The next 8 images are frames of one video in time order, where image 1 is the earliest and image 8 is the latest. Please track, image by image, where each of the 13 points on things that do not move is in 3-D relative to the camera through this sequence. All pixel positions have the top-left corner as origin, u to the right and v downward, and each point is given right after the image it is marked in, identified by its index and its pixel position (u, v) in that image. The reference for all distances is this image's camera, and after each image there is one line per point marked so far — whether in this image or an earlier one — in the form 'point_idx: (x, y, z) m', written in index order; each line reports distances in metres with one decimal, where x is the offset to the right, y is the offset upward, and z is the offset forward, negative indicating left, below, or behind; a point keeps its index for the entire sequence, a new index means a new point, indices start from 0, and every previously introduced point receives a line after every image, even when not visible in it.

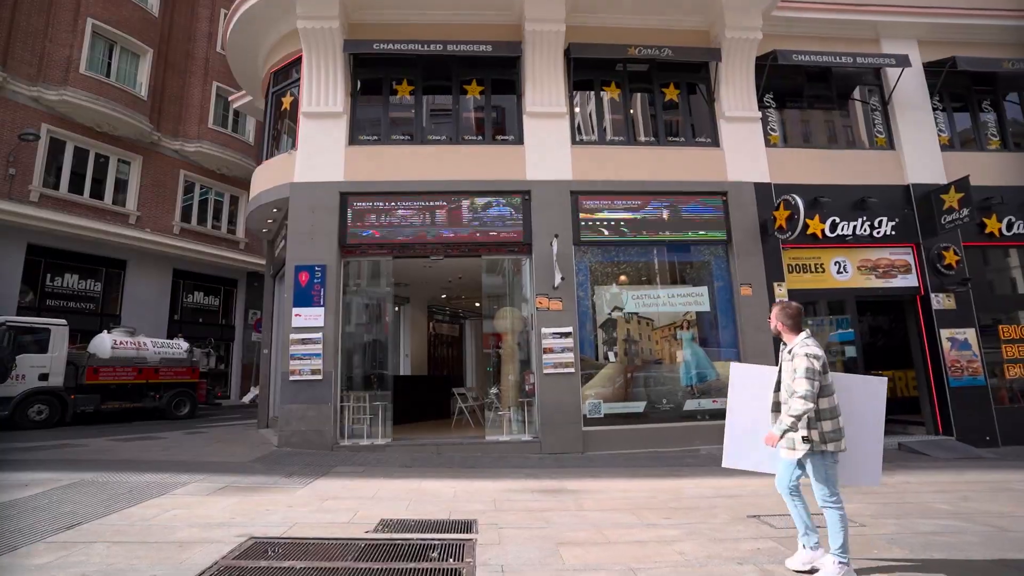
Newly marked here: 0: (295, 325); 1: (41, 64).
0: (-3.8, -0.6, +9.5) m
1: (-15.6, +7.4, +18.1) m
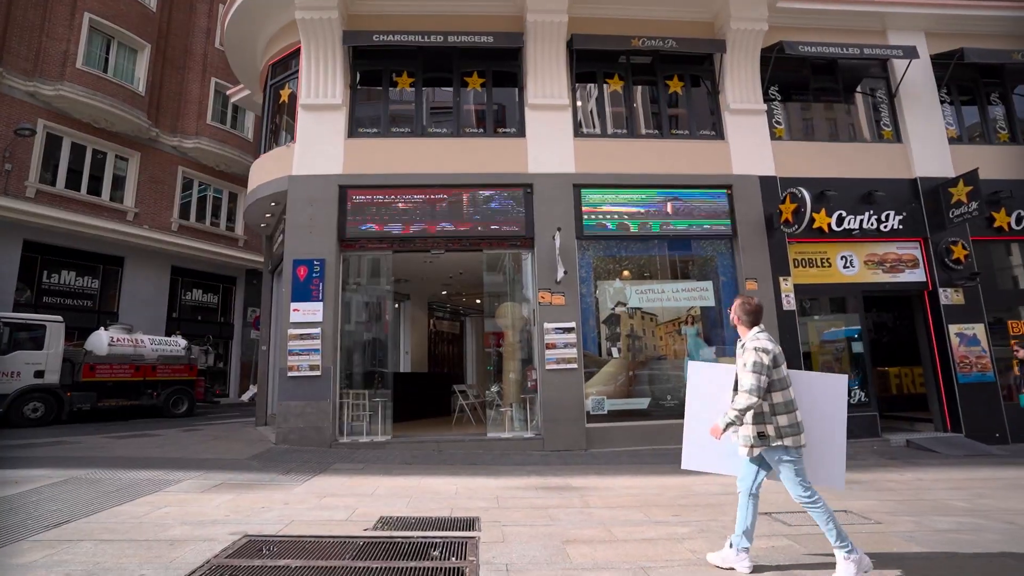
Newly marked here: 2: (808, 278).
0: (-3.7, -0.5, +9.3) m
1: (-15.5, +7.5, +17.9) m
2: (+5.6, +0.2, +10.3) m
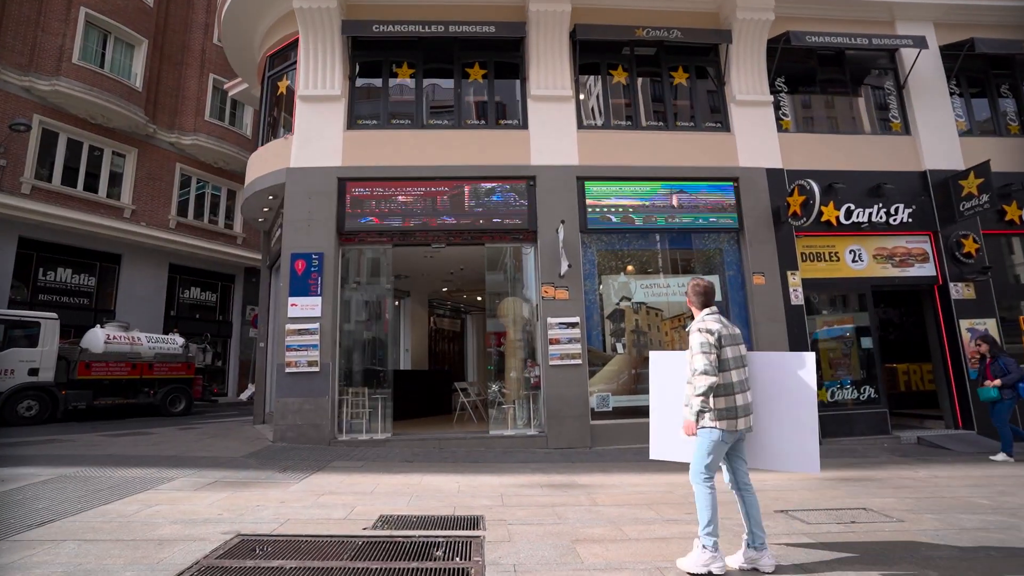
0: (-3.7, -0.4, +9.1) m
1: (-15.5, +7.6, +17.7) m
2: (+5.6, +0.3, +10.1) m
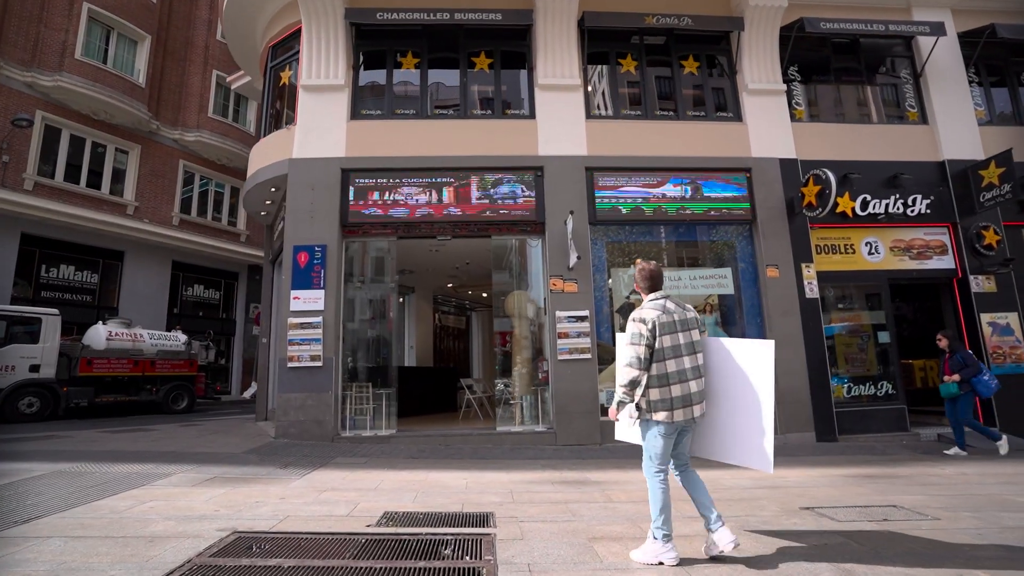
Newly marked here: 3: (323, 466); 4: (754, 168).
0: (-3.6, -0.3, +8.9) m
1: (-15.3, +7.7, +17.6) m
2: (+5.8, +0.4, +9.8) m
3: (-2.3, -2.1, +6.5) m
4: (+4.4, +2.2, +9.9) m
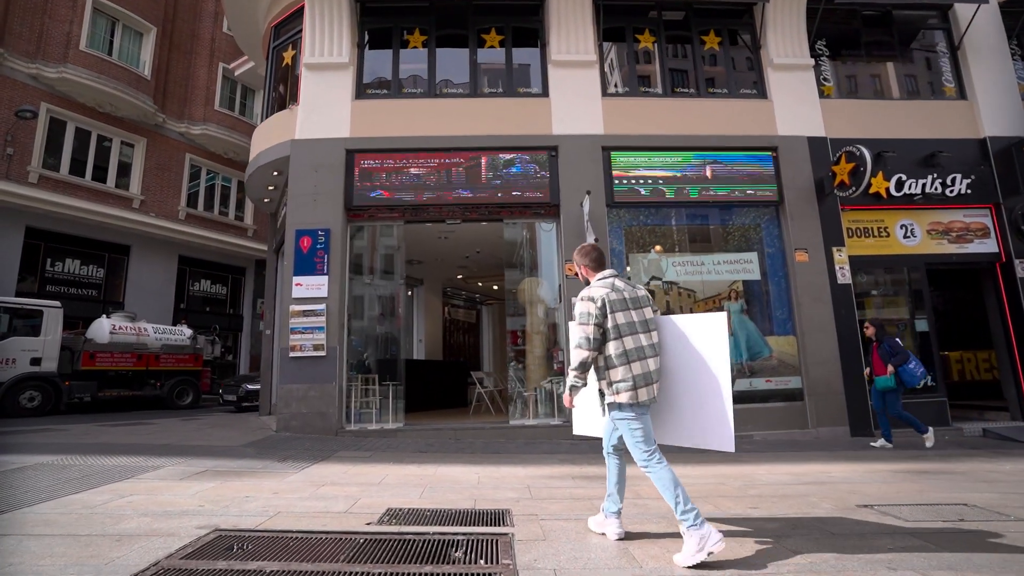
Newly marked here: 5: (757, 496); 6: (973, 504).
0: (-3.4, -0.1, +8.5) m
1: (-15.0, +7.9, +17.4) m
2: (+6.0, +0.7, +9.2) m
3: (-2.1, -1.9, +6.1) m
4: (+4.6, +2.4, +9.4) m
5: (+1.9, -1.7, +4.3) m
6: (+3.4, -1.6, +4.0) m
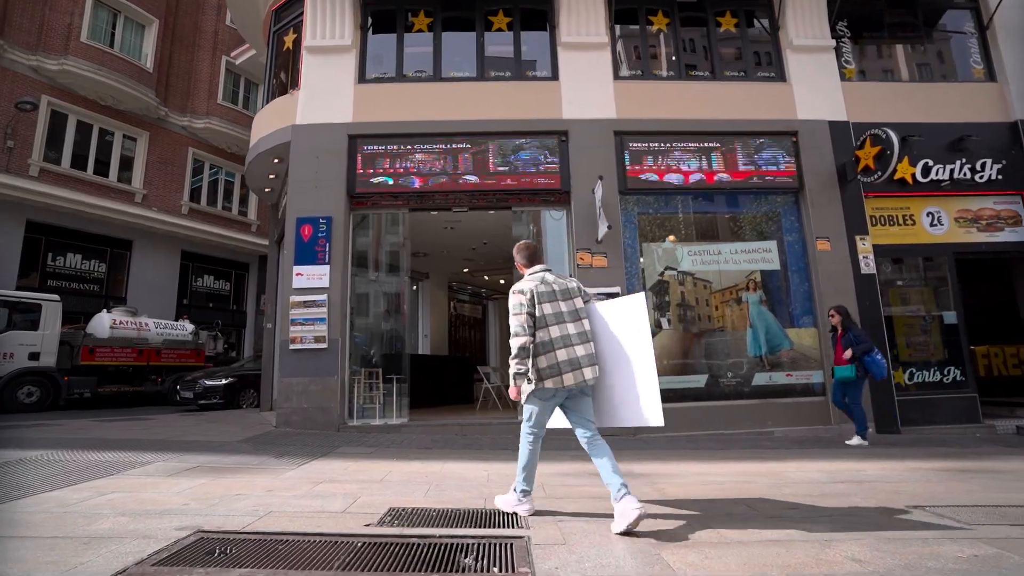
0: (-3.2, 0.0, +8.2) m
1: (-14.8, +8.0, +17.1) m
2: (+6.1, +0.8, +8.8) m
3: (-2.0, -1.8, +5.8) m
4: (+4.8, +2.6, +9.0) m
5: (+2.0, -1.5, +4.0) m
6: (+3.4, -1.4, +3.6) m
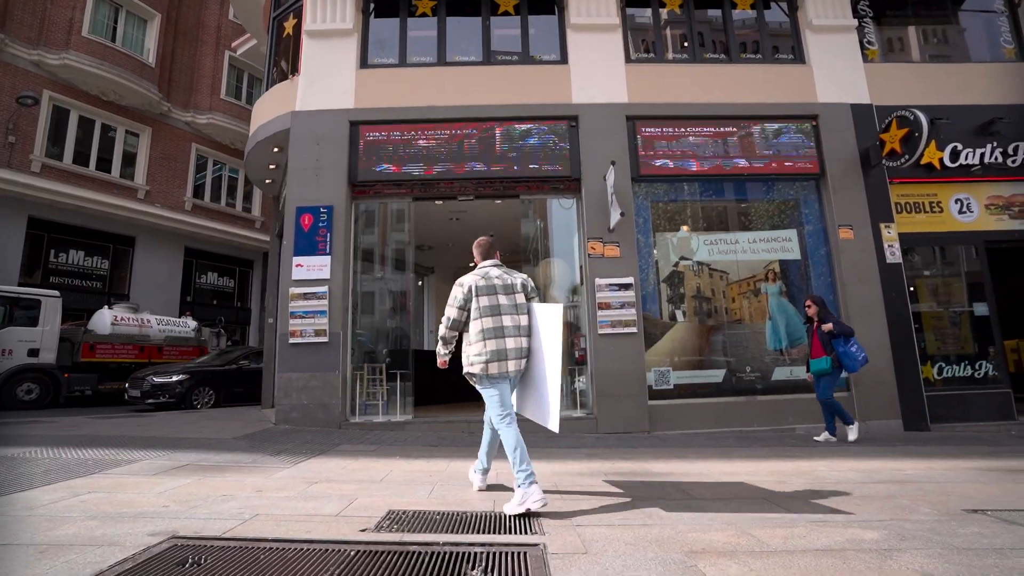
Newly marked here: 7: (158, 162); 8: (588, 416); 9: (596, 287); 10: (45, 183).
0: (-3.1, +0.2, +7.9) m
1: (-14.6, +8.1, +16.9) m
2: (+6.2, +1.0, +8.4) m
3: (-1.9, -1.7, +5.5) m
4: (+4.9, +2.7, +8.6) m
5: (+2.1, -1.4, +3.6) m
6: (+3.5, -1.3, +3.2) m
7: (-12.8, +4.5, +19.7) m
8: (+1.1, -1.8, +7.8) m
9: (+1.2, 0.0, +7.9) m
10: (-13.9, +3.1, +16.3) m
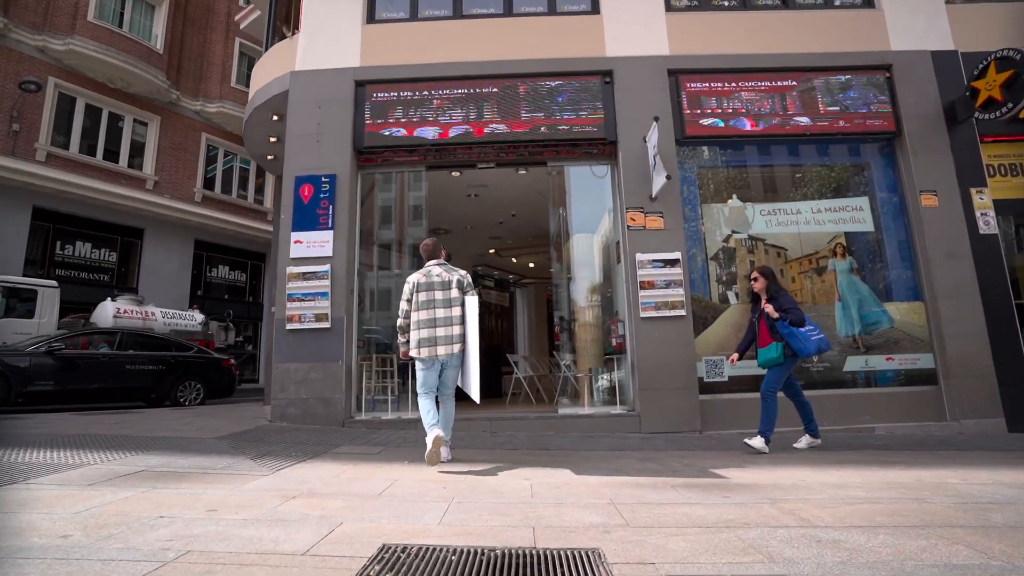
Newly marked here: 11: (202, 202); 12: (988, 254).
0: (-2.8, +0.4, +7.0) m
1: (-14.0, +8.4, +16.4) m
2: (+6.6, +1.3, +7.2) m
3: (-1.6, -1.4, +4.5) m
4: (+5.2, +3.0, +7.4) m
5: (+2.3, -1.1, +2.5) m
6: (+3.7, -1.0, +2.1) m
7: (-12.1, +4.8, +19.0) m
8: (+1.4, -1.5, +6.7) m
9: (+1.5, +0.3, +6.8) m
10: (-13.3, +3.4, +15.7) m
11: (-11.3, +3.1, +19.8) m
12: (+6.0, +0.4, +6.9) m
